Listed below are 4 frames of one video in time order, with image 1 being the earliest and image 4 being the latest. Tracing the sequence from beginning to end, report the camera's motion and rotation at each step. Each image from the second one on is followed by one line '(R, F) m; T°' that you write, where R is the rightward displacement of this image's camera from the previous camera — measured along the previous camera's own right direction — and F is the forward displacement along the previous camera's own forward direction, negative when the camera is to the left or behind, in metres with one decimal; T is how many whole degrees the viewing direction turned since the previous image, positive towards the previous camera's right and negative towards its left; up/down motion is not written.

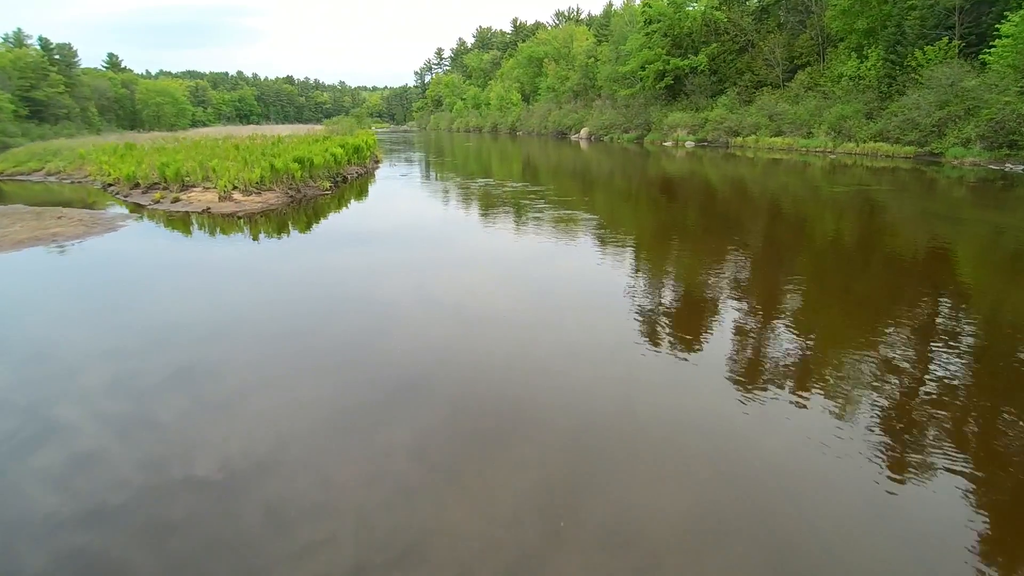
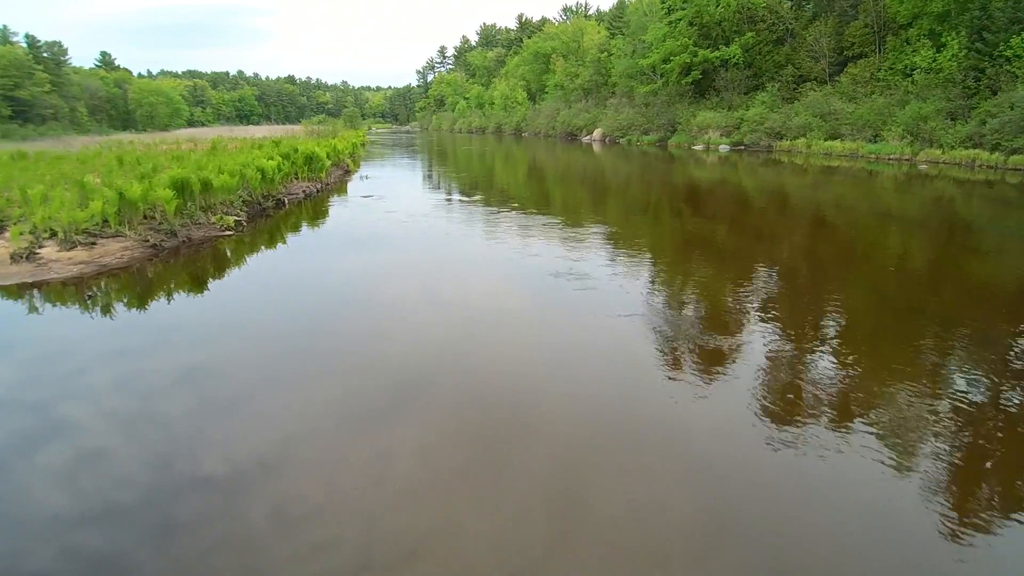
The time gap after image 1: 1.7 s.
(0.0, +0.6) m; 0°
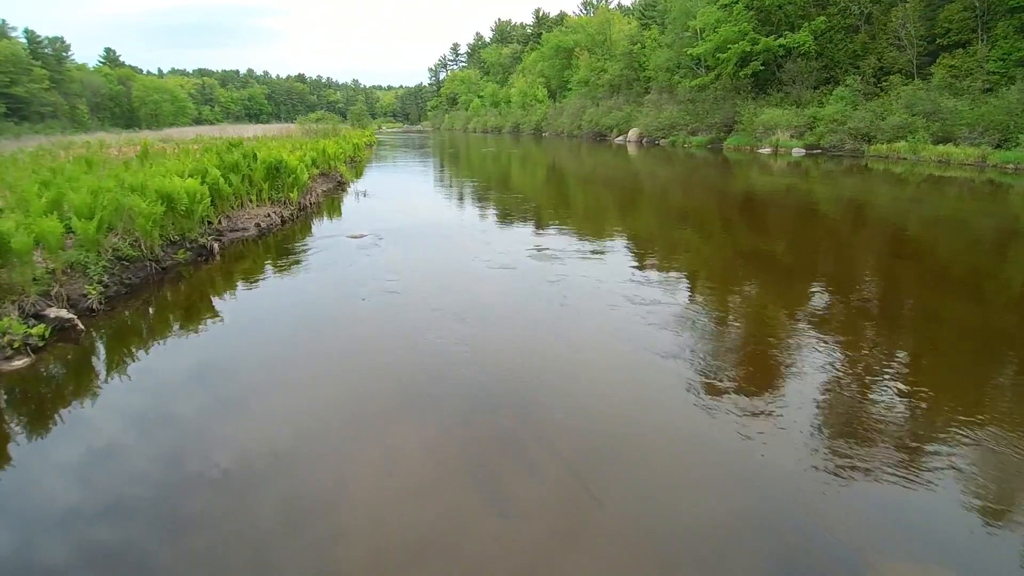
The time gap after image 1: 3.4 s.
(-0.1, +0.6) m; -1°
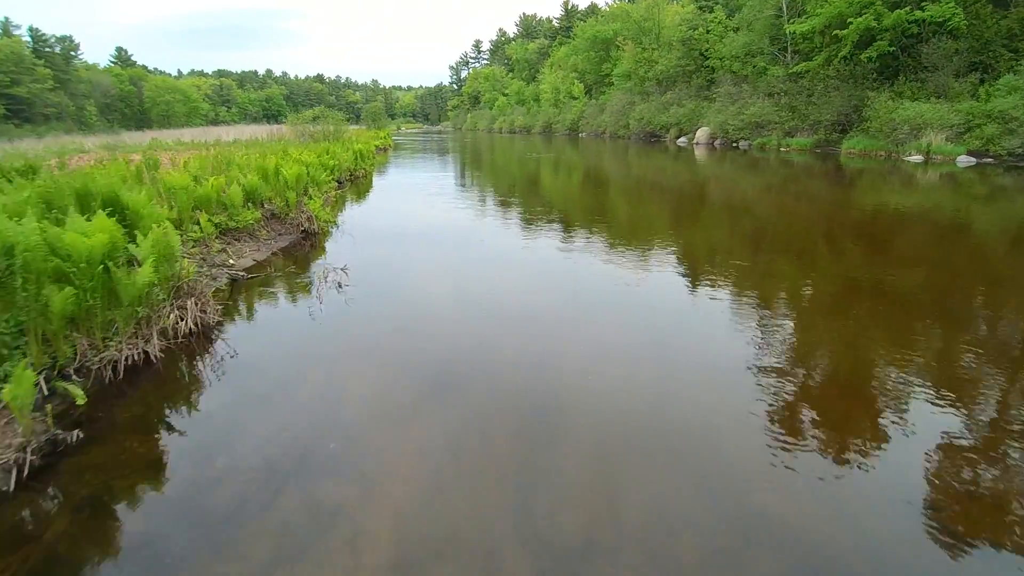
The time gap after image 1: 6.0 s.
(-0.2, +0.8) m; -2°
